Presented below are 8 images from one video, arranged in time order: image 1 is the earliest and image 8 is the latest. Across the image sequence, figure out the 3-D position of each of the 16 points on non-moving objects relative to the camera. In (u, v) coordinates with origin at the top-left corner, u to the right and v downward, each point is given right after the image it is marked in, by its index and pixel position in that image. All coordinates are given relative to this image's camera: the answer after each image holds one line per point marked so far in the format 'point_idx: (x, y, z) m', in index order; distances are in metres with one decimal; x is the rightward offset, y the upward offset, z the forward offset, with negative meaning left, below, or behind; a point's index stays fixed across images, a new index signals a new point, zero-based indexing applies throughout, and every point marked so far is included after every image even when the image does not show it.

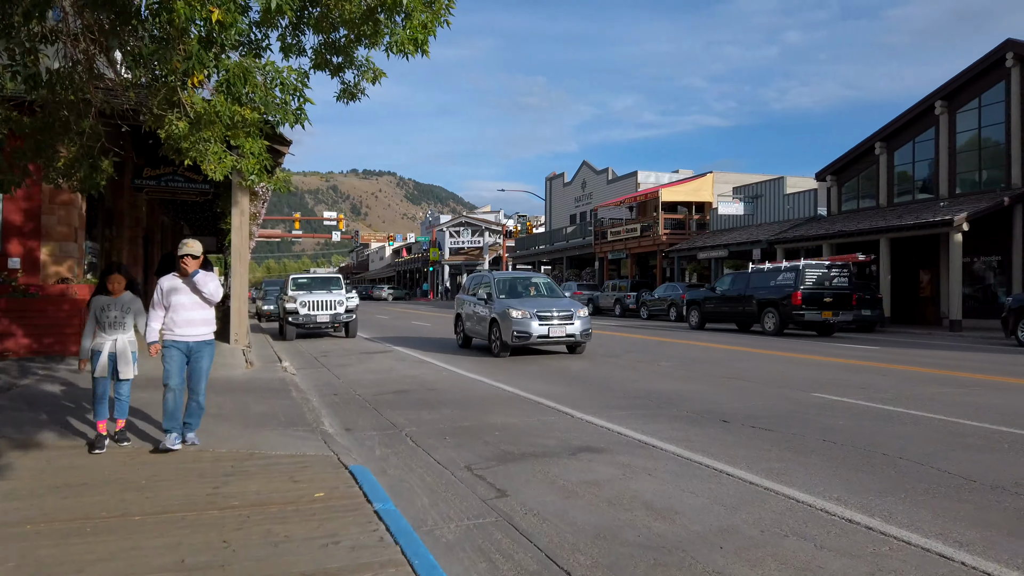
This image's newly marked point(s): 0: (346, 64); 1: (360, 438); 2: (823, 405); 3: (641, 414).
0: (-2.2, +2.9, +9.8) m
1: (-1.5, -1.5, +7.6) m
2: (+3.7, -1.4, +8.9) m
3: (+1.4, -1.4, +8.4) m
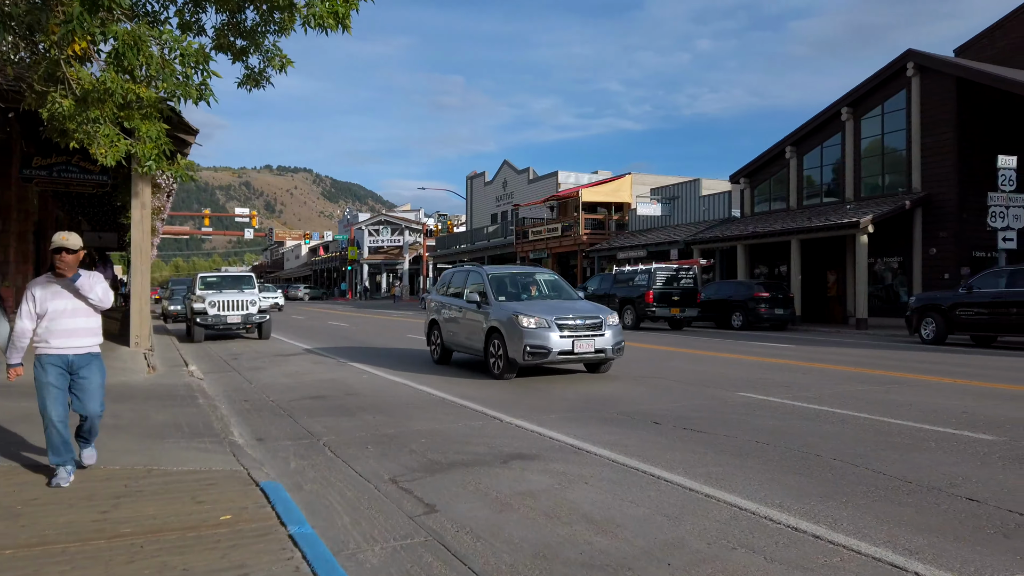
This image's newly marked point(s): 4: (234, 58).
0: (-3.2, +2.9, +9.2) m
1: (-2.2, -1.5, +7.1) m
2: (+2.8, -1.4, +8.9) m
3: (+0.6, -1.4, +8.1) m
4: (-3.4, +2.9, +9.4) m
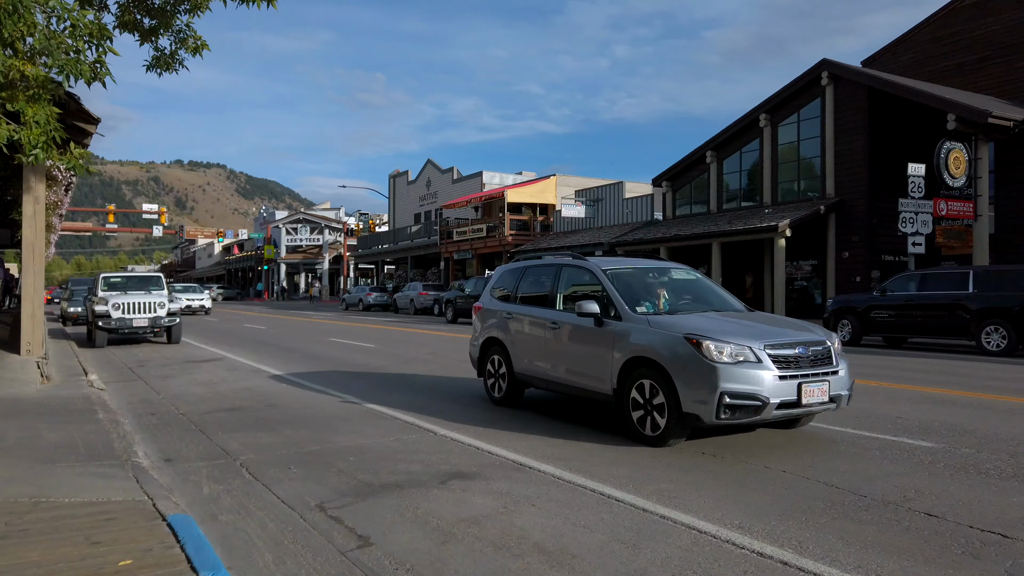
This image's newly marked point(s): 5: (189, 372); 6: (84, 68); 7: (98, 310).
0: (-3.9, +2.9, +8.4) m
1: (-2.8, -1.6, +6.4) m
2: (+2.0, -1.4, +8.7) m
3: (0.0, -1.5, +7.7) m
4: (-4.2, +2.8, +8.6) m
5: (-5.9, -1.5, +13.7) m
6: (-3.9, +2.0, +6.8) m
7: (-10.4, -0.5, +18.9) m
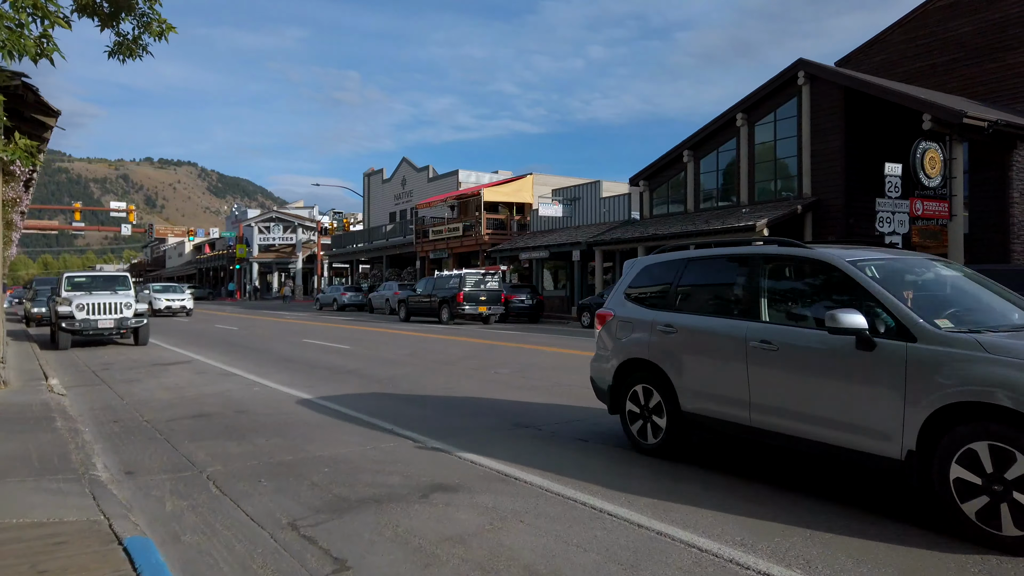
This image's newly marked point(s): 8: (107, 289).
0: (-4.1, +2.9, +8.0) m
1: (-2.9, -1.6, +6.0) m
2: (+1.8, -1.4, +8.5) m
3: (-0.2, -1.5, +7.4) m
4: (-4.4, +2.8, +8.1) m
5: (-6.3, -1.5, +13.2) m
6: (-4.1, +2.0, +6.4) m
7: (-10.9, -0.6, +18.3) m
8: (-10.6, 0.0, +19.8) m
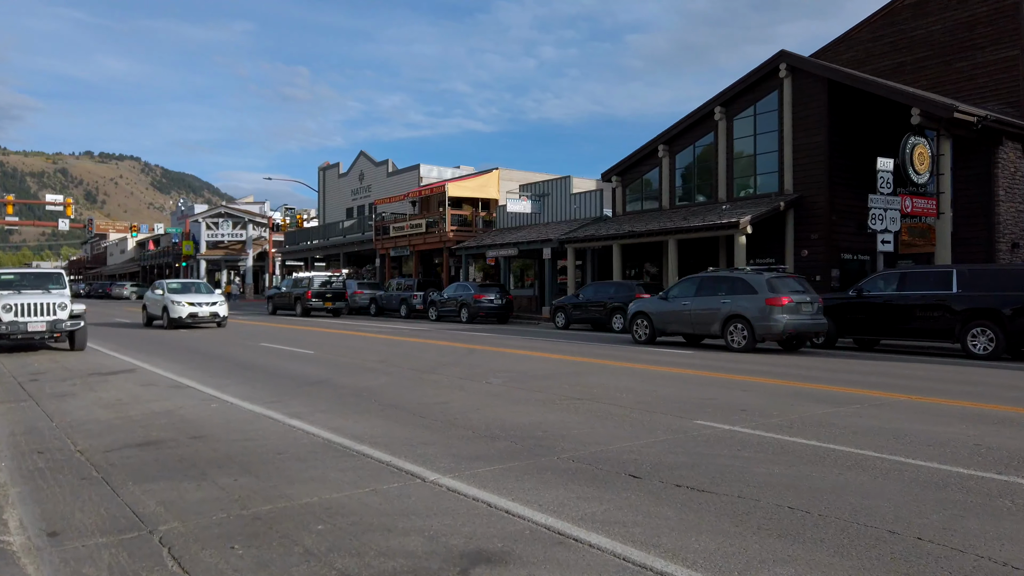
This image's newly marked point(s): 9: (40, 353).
0: (-3.9, +2.9, +6.3) m
1: (-2.6, -1.6, +4.4) m
2: (+2.0, -1.4, +7.2) m
3: (+0.1, -1.5, +6.0) m
4: (-4.2, +2.8, +6.4) m
5: (-6.4, -1.5, +11.4) m
6: (-3.7, +2.0, +4.7) m
7: (-11.3, -0.5, +16.2) m
8: (-11.1, 0.0, +17.7) m
9: (-11.1, -1.5, +17.7) m
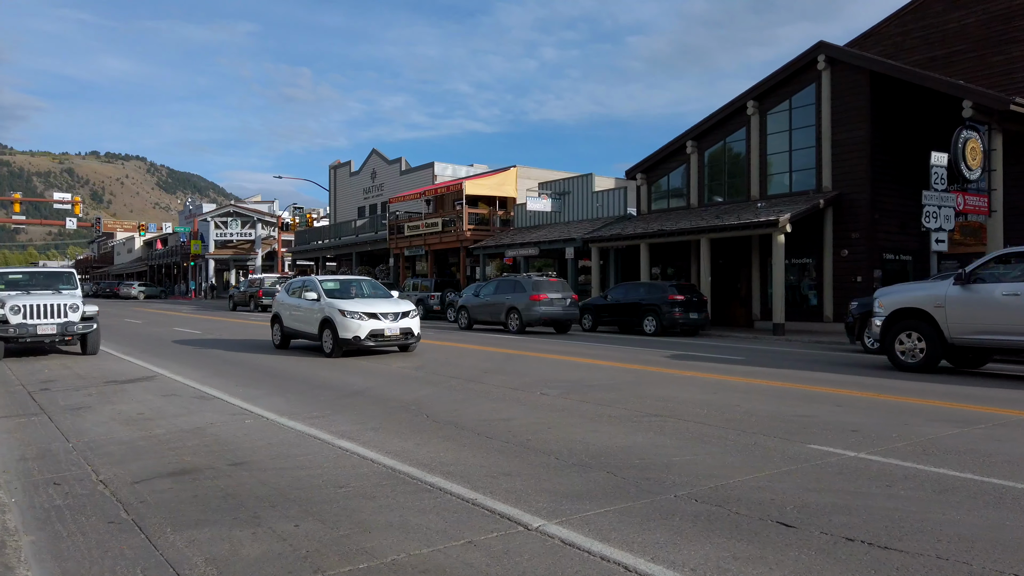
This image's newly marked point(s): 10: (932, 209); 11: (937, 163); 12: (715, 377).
0: (-3.1, +2.9, +5.2) m
1: (-1.8, -1.6, +3.3) m
2: (+2.8, -1.5, +6.1) m
3: (+0.8, -1.5, +5.0) m
4: (-3.4, +2.8, +5.4) m
5: (-5.5, -1.5, +10.4) m
6: (-2.9, +2.0, +3.7) m
7: (-10.5, -0.5, +15.2) m
8: (-10.3, 0.0, +16.7) m
9: (-10.2, -1.5, +16.7) m
10: (+10.8, +2.0, +19.4) m
11: (+11.2, +3.3, +19.9) m
12: (+3.3, -1.4, +12.2) m
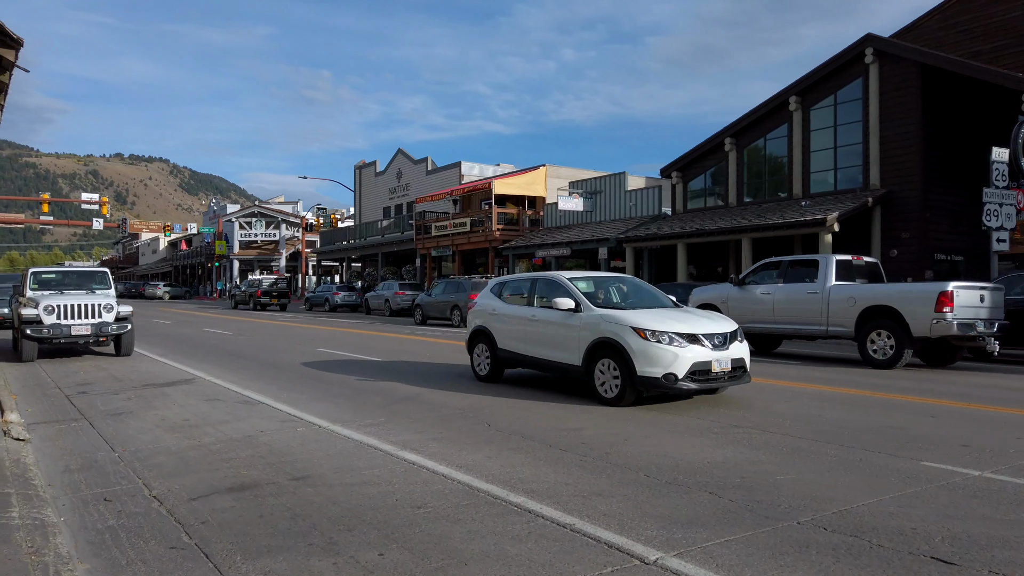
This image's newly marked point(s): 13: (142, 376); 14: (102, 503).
0: (-2.4, +2.9, +4.7) m
1: (-1.2, -1.6, +2.8) m
2: (+3.5, -1.5, +5.5) m
3: (+1.5, -1.5, +4.3) m
4: (-2.7, +2.8, +4.9) m
5: (-4.8, -1.5, +9.9) m
6: (-2.3, +2.0, +3.2) m
7: (-9.6, -0.5, +14.8) m
8: (-9.3, 0.0, +16.4) m
9: (-9.3, -1.5, +16.4) m
10: (+11.8, +2.0, +18.5) m
11: (+12.2, +3.2, +19.0) m
12: (+4.1, -1.5, +11.5) m
13: (-6.4, -1.5, +12.9) m
14: (-3.0, -1.6, +5.5) m
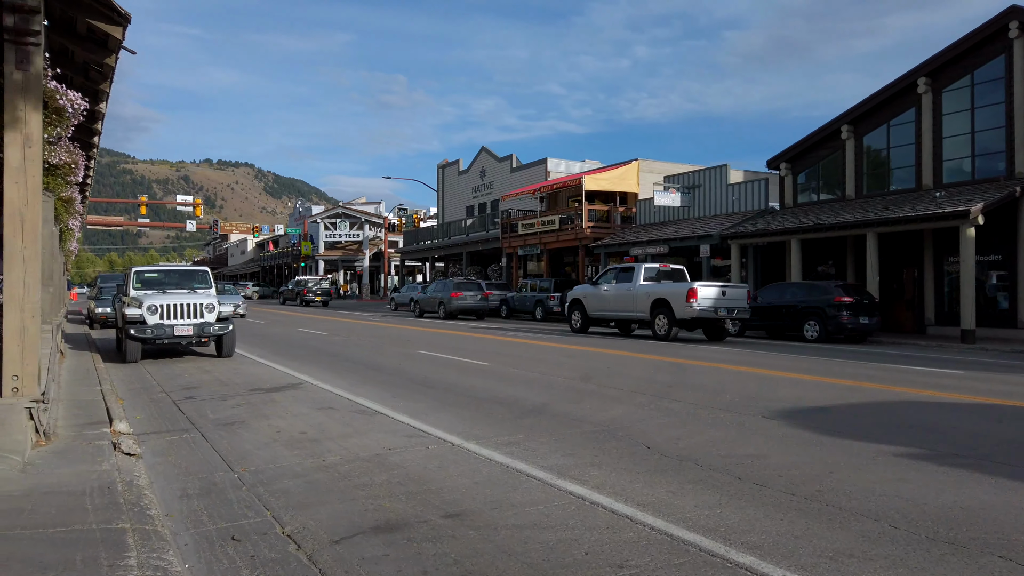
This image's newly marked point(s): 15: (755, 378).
0: (-1.2, +2.9, +3.8) m
1: (-0.2, -1.6, +1.7) m
2: (+4.7, -1.5, +3.9) m
3: (+2.6, -1.5, +3.0) m
4: (-1.5, +2.8, +3.9) m
5: (-3.0, -1.5, +9.1) m
6: (-1.3, +2.0, +2.2) m
7: (-7.4, -0.5, +14.5) m
8: (-6.9, 0.0, +16.0) m
9: (-6.9, -1.5, +16.0) m
10: (+14.3, +2.0, +16.1) m
11: (+14.7, +3.3, +16.5) m
12: (+5.9, -1.4, +9.8) m
13: (-4.3, -1.5, +12.3) m
14: (-1.7, -1.6, +4.6) m
15: (+4.0, -1.4, +12.2) m
